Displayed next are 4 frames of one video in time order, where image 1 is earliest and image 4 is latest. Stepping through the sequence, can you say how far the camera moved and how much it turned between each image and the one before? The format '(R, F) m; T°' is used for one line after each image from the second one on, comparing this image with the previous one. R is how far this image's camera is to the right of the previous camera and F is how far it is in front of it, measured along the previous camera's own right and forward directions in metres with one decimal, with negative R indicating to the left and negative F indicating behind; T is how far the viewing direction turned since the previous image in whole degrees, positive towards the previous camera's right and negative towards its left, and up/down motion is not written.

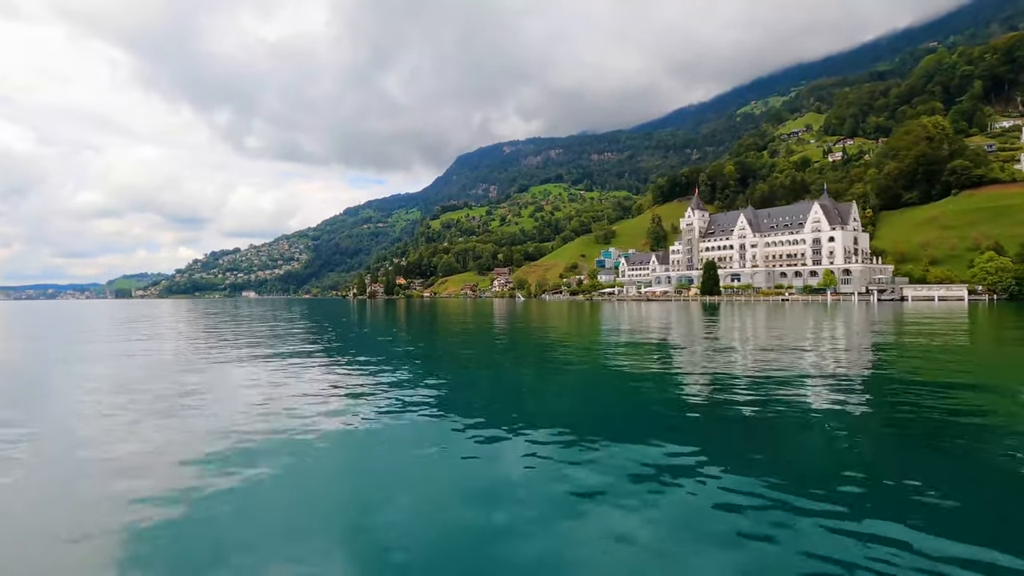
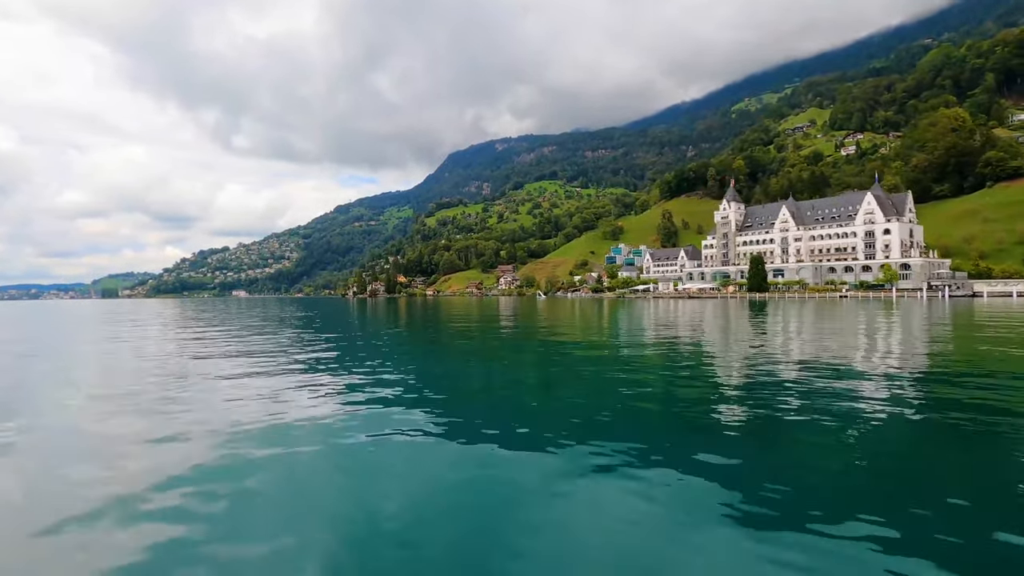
(-3.7, +3.7) m; +1°
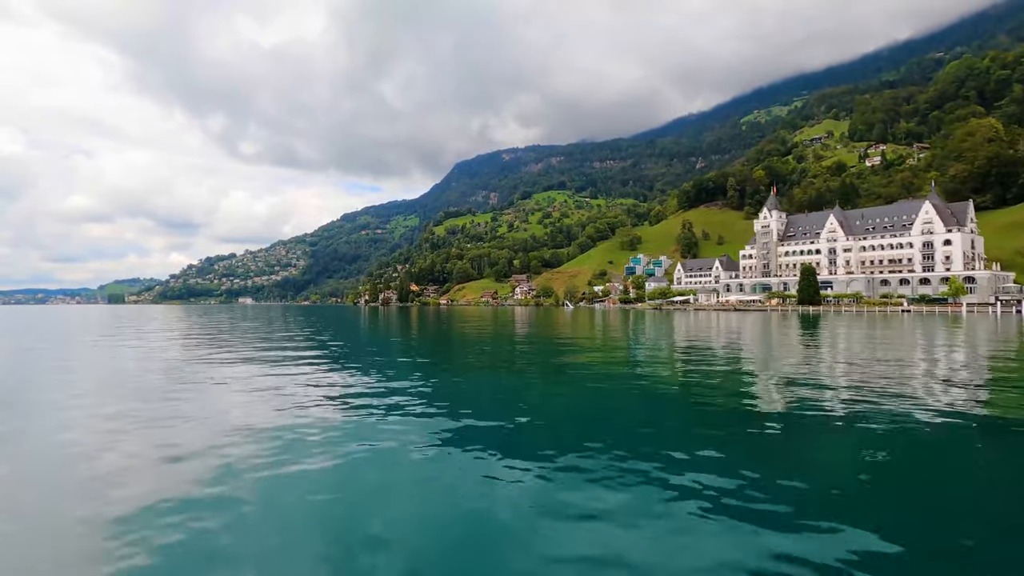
(-2.6, +2.6) m; 0°
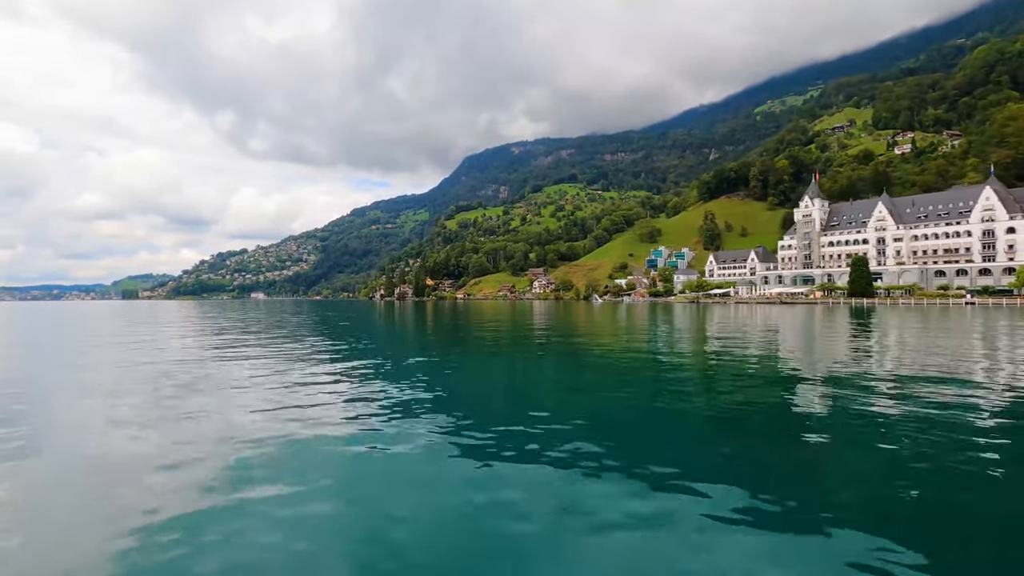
(-1.9, +2.1) m; -1°
